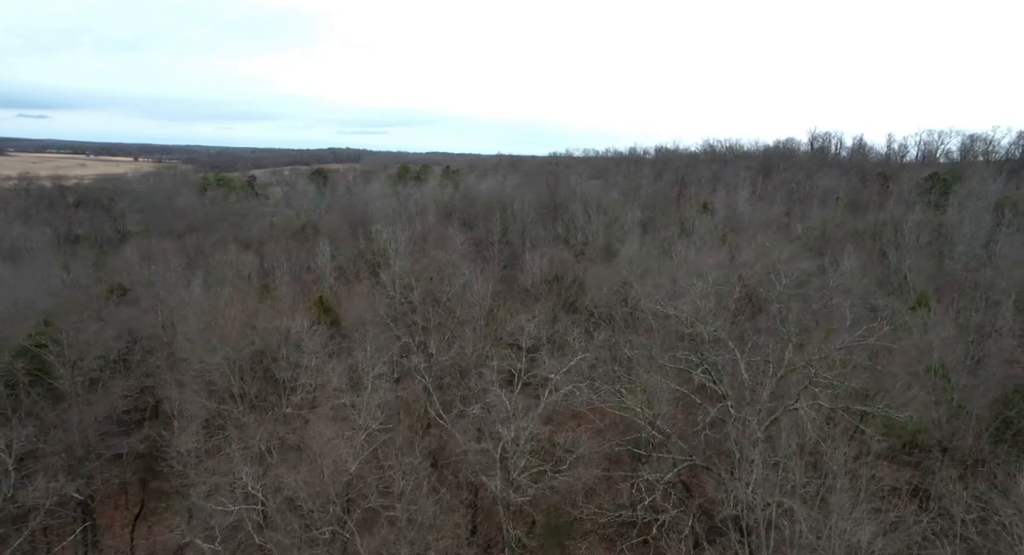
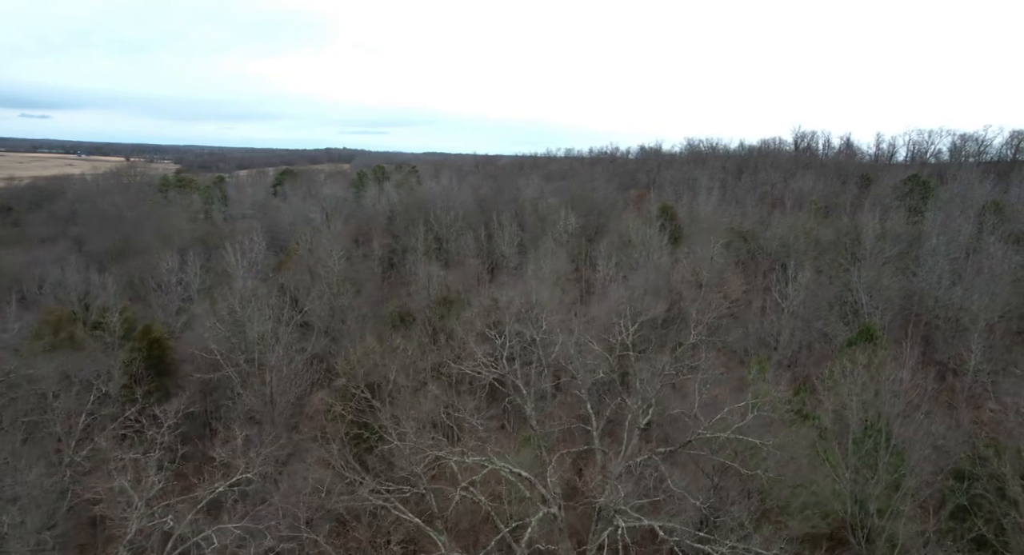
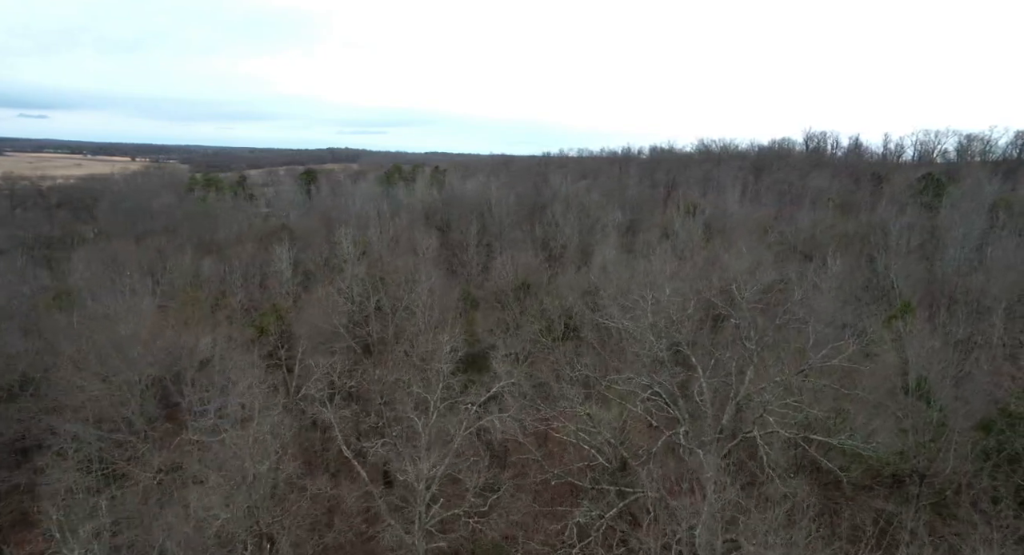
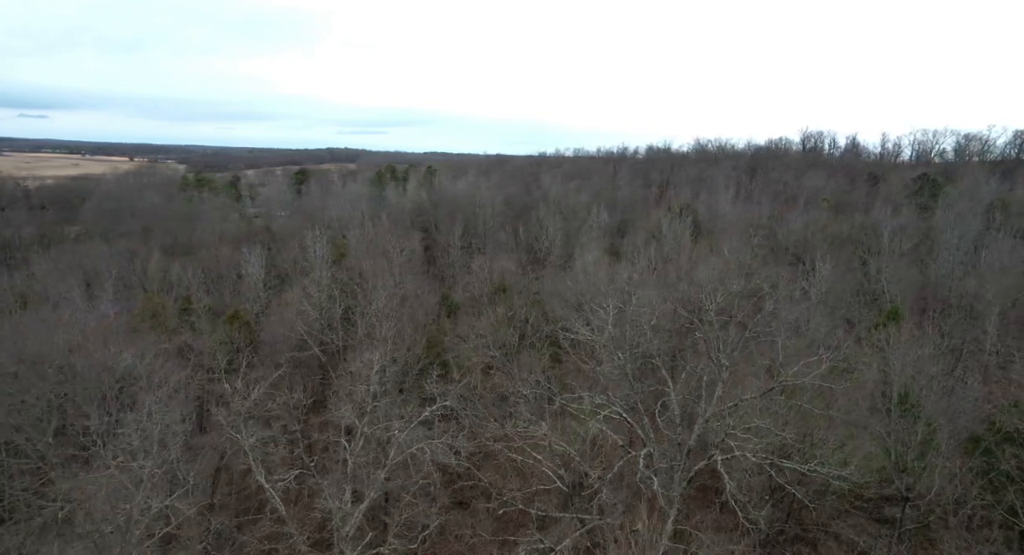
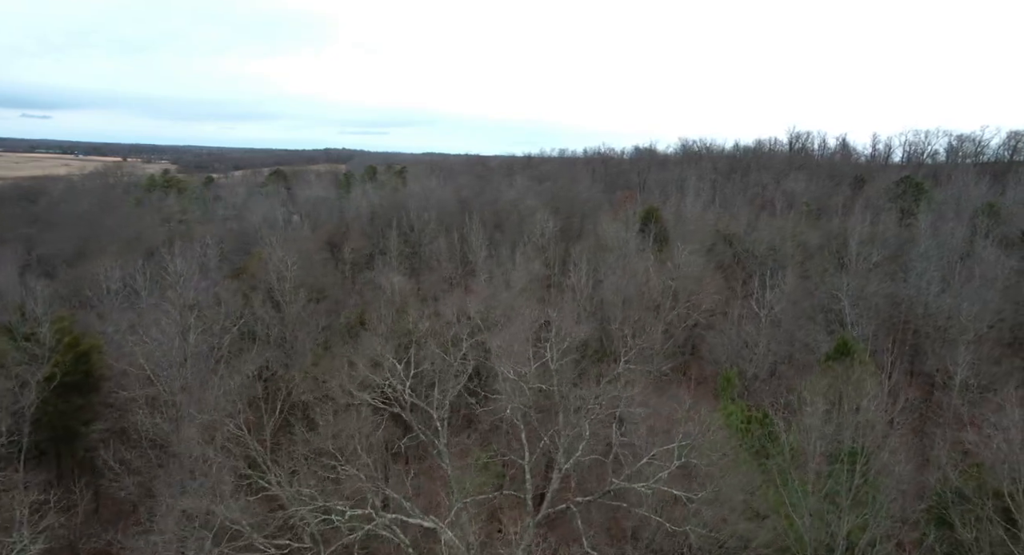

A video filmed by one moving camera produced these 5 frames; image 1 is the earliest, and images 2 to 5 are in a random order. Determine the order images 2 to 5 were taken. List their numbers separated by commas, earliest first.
3, 4, 2, 5
